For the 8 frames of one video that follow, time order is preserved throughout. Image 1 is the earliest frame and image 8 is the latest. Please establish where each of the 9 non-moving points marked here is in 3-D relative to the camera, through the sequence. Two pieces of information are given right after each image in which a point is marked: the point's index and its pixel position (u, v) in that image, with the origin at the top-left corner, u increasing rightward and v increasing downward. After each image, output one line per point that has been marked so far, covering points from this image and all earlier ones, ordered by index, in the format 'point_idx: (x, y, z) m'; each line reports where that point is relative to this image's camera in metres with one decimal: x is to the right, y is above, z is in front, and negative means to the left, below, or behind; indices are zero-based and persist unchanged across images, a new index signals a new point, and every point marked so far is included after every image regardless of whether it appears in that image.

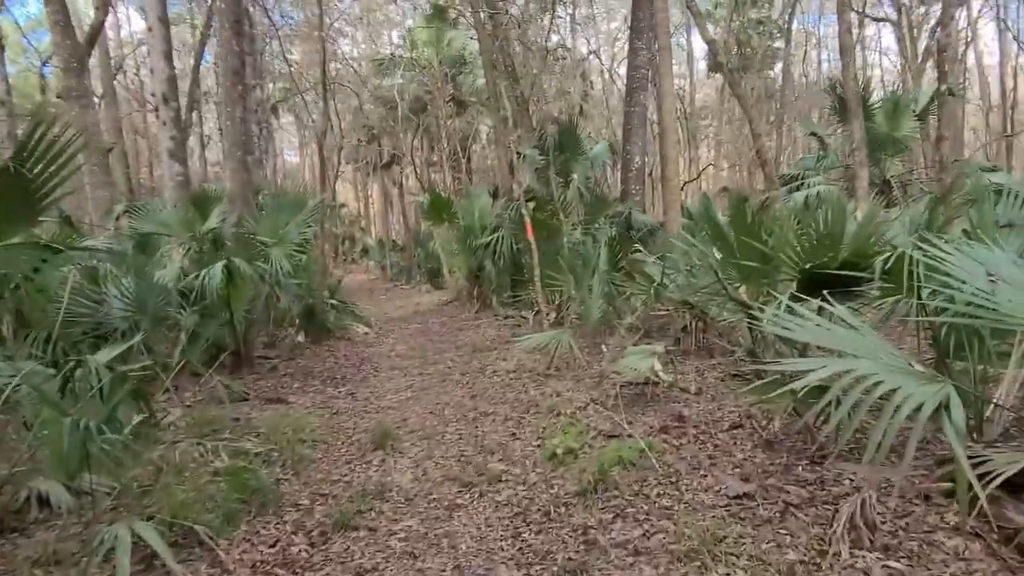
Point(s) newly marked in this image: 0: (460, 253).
0: (-0.9, +0.6, +12.2) m
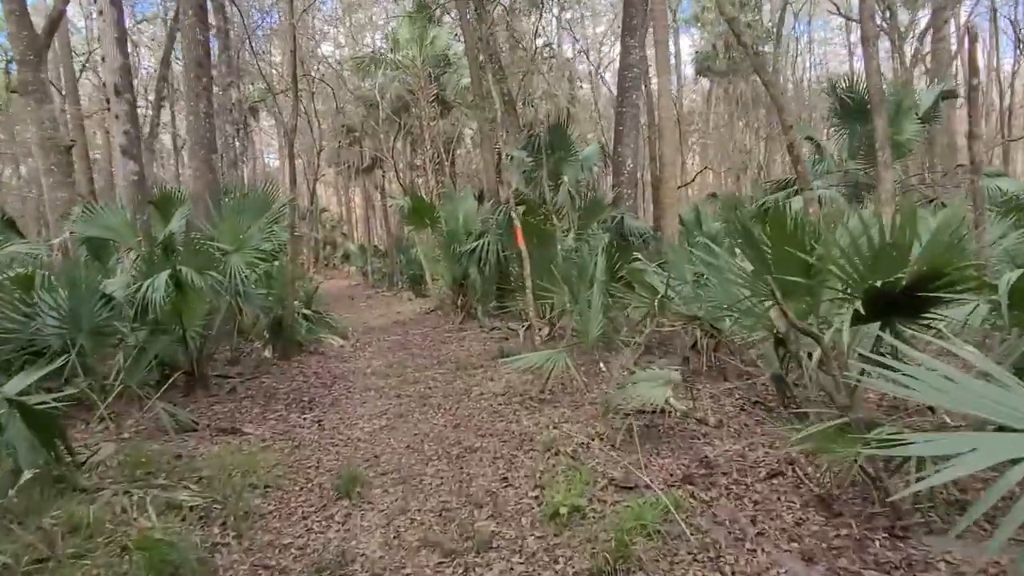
0: (-1.1, +0.4, +11.5) m
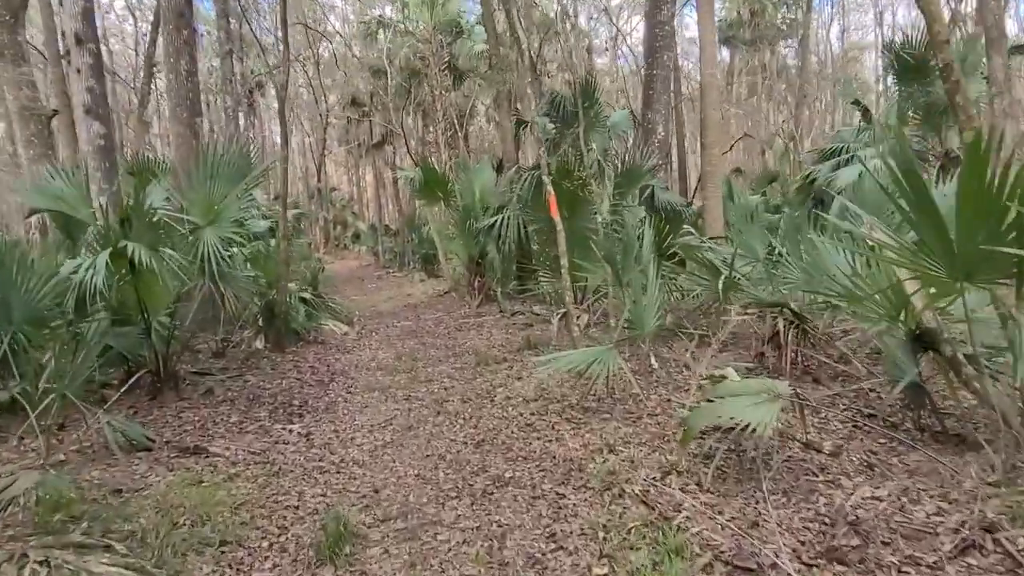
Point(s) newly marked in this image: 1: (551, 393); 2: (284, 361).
0: (-0.8, +0.7, +10.5) m
1: (+0.2, -0.6, +4.4) m
2: (-2.0, -0.6, +6.6) m
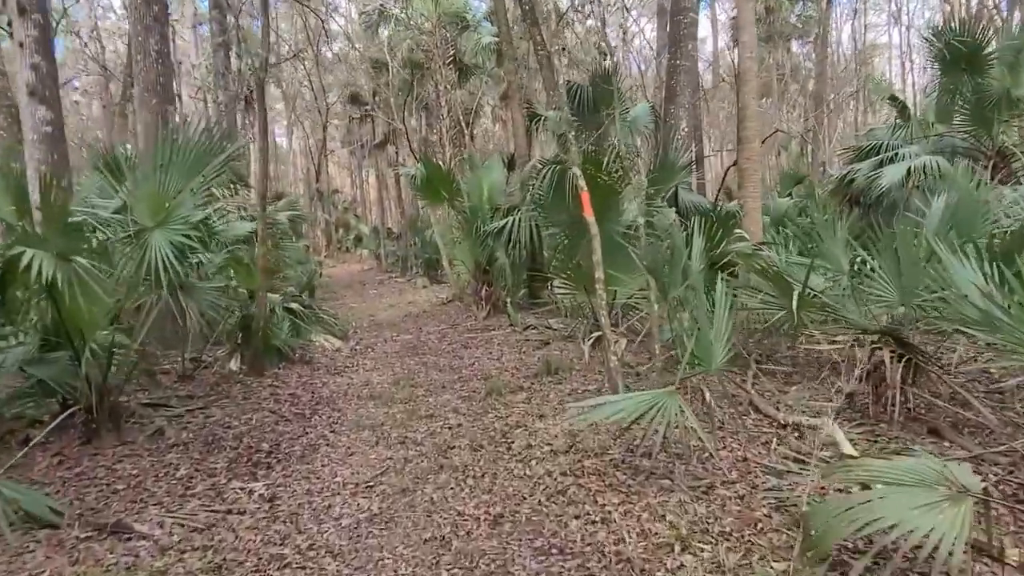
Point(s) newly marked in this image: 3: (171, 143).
0: (-0.6, +0.6, +9.5) m
1: (+0.3, -0.7, +3.5) m
2: (-1.9, -0.7, +5.6) m
3: (-1.9, +0.8, +4.1) m
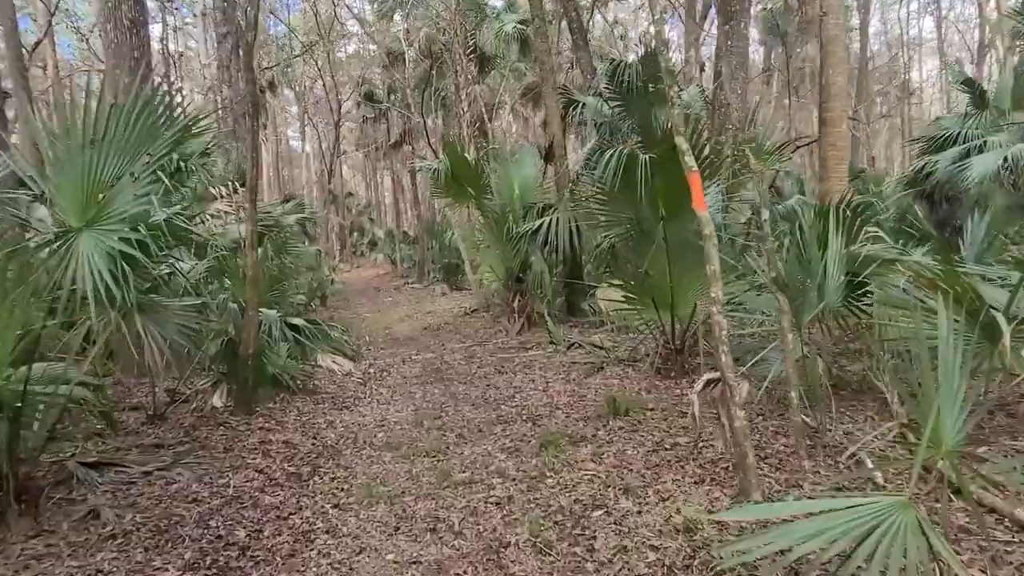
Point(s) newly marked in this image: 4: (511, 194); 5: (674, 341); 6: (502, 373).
0: (-0.2, +0.5, +8.3) m
1: (+0.6, -0.8, +2.2) m
2: (-1.6, -0.8, +4.5) m
3: (-1.6, +0.7, +2.9) m
4: (0.0, +1.0, +8.1) m
5: (+1.1, -0.4, +4.9) m
6: (-0.1, -0.7, +6.0) m
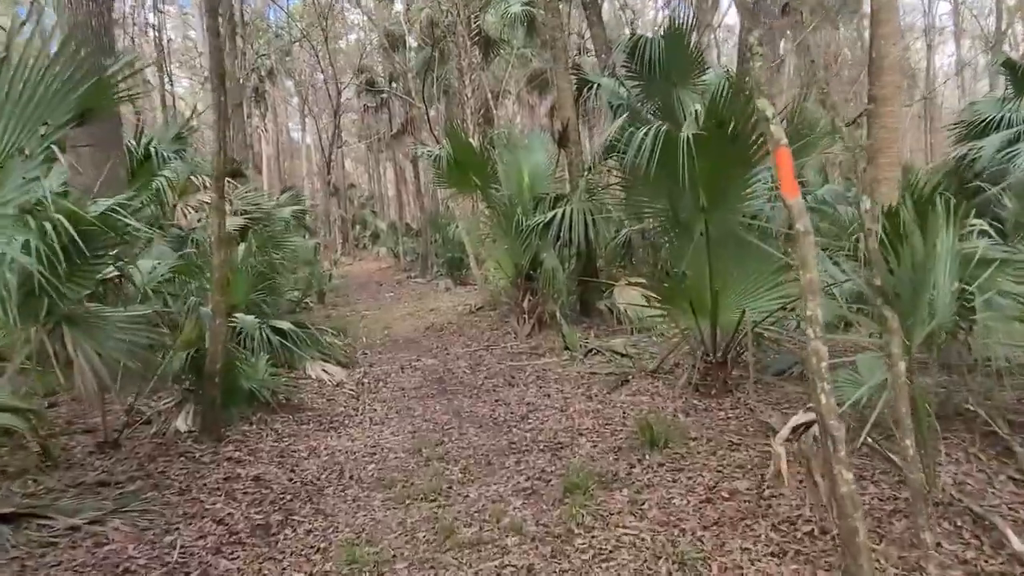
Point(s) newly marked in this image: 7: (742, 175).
0: (-0.1, +0.5, +7.6) m
1: (+0.7, -0.9, +1.5) m
2: (-1.5, -0.9, +3.8) m
3: (-1.5, +0.7, +2.2) m
4: (+0.1, +1.0, +7.3) m
5: (+1.1, -0.4, +4.2) m
6: (0.0, -0.7, +5.3) m
7: (+1.2, +0.6, +3.8) m
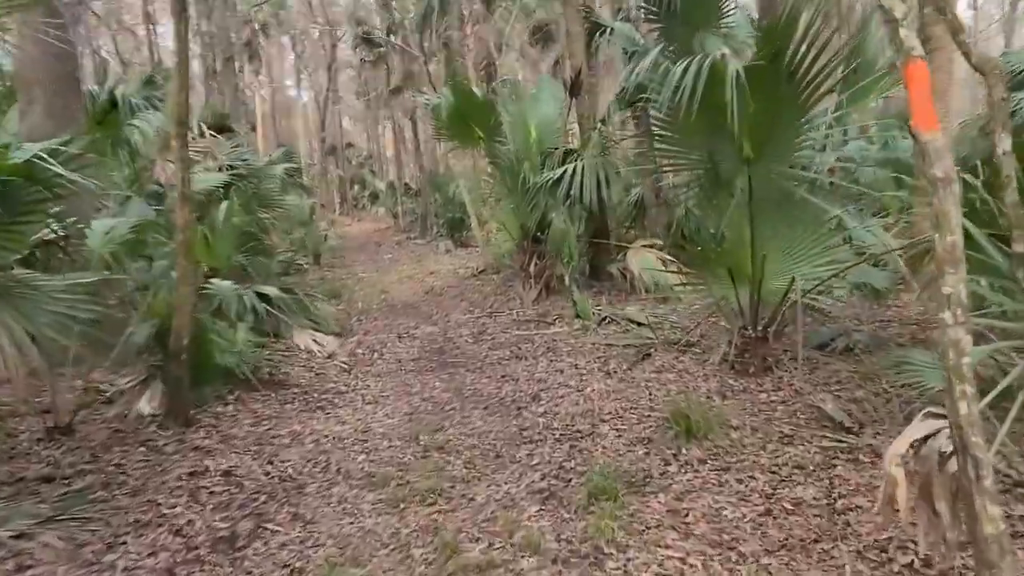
0: (-0.1, +0.9, +7.0) m
1: (+0.7, -0.8, +1.0) m
2: (-1.4, -0.7, +3.3) m
3: (-1.5, +0.8, +1.7) m
4: (+0.1, +1.4, +6.7) m
5: (+1.2, -0.2, +3.7) m
6: (+0.1, -0.4, +4.7) m
7: (+1.2, +0.7, +3.2) m
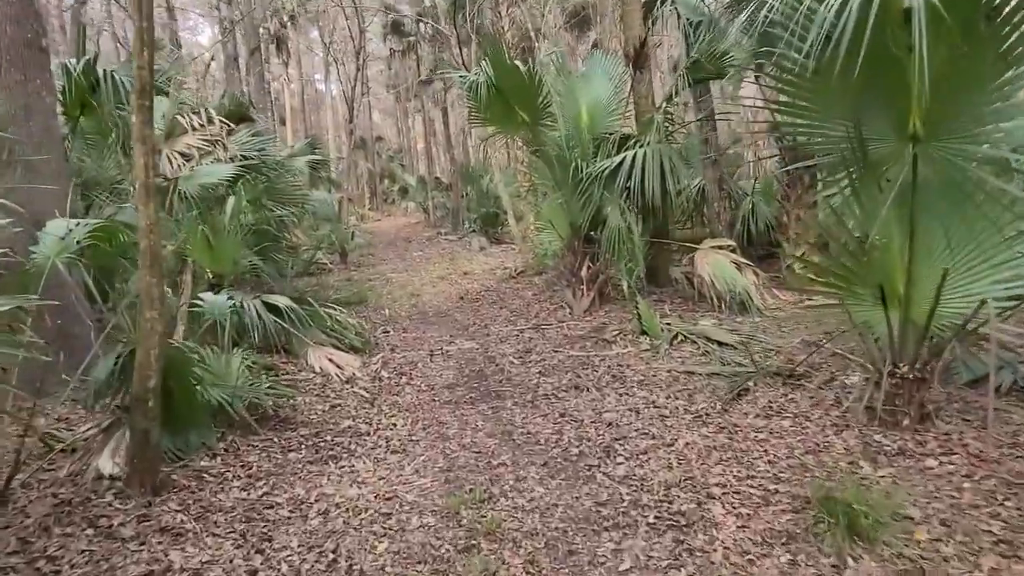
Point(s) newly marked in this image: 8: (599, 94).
0: (+0.3, +0.8, +6.1) m
1: (+0.9, -0.9, +0.1) m
2: (-1.2, -0.8, +2.4) m
3: (-1.3, +0.7, +0.8) m
4: (+0.5, +1.3, +5.8) m
5: (+1.5, -0.3, +2.8) m
6: (+0.4, -0.5, +3.8) m
7: (+1.5, +0.6, +2.3) m
8: (+0.7, +1.6, +5.9) m
